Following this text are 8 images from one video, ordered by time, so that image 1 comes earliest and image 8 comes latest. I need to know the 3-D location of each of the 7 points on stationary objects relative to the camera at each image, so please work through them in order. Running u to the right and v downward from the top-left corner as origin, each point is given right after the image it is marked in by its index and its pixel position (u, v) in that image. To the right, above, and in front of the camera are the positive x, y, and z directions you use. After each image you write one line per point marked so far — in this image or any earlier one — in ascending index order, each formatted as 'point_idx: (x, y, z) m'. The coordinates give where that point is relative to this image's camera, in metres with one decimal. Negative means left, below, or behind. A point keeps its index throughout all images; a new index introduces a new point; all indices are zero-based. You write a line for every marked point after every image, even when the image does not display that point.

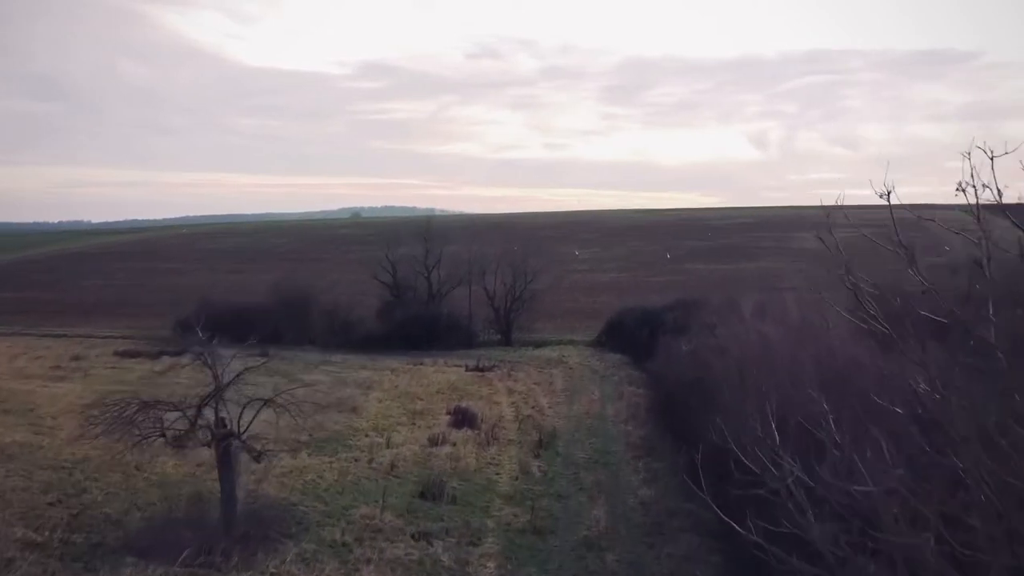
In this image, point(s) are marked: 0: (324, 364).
0: (-4.6, -1.9, +19.9) m
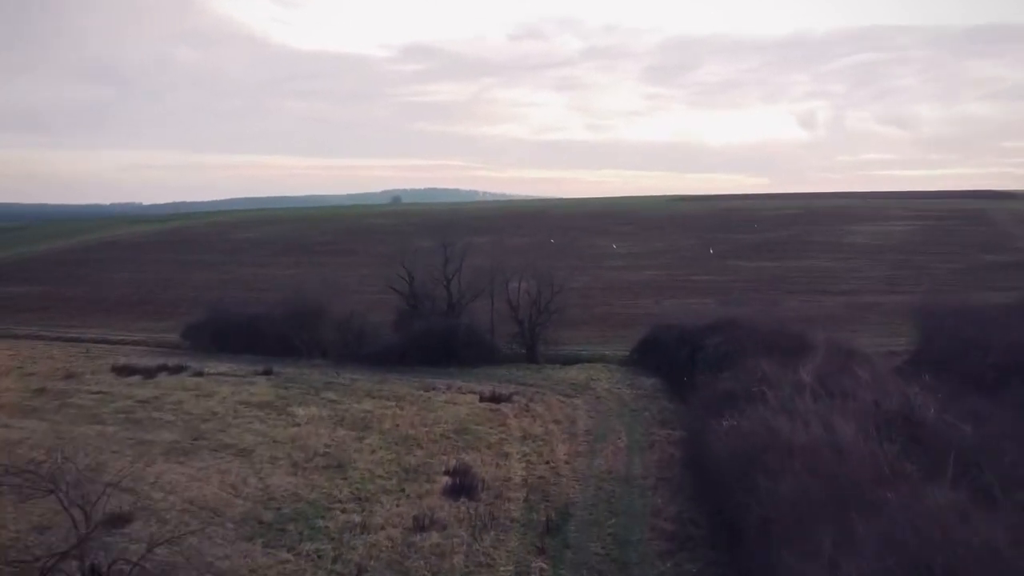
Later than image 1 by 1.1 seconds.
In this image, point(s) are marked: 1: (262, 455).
0: (-4.2, -2.2, +18.2) m
1: (-3.8, -2.5, +12.3) m
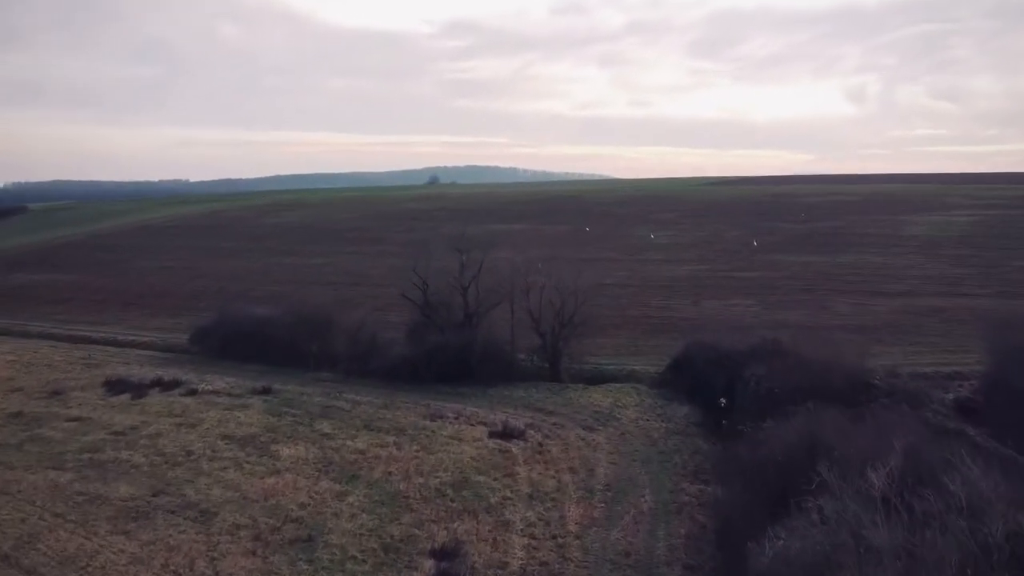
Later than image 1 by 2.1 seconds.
0: (-3.9, -2.6, +16.6) m
1: (-3.8, -3.0, +10.7) m
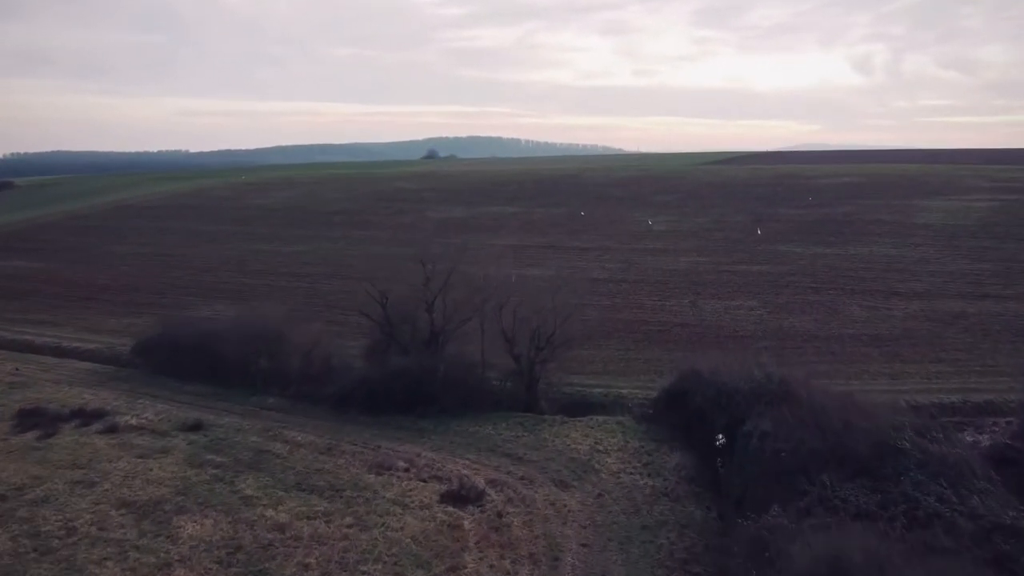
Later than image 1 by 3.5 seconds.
0: (-4.5, -3.1, +14.1) m
1: (-4.5, -3.8, +8.3) m
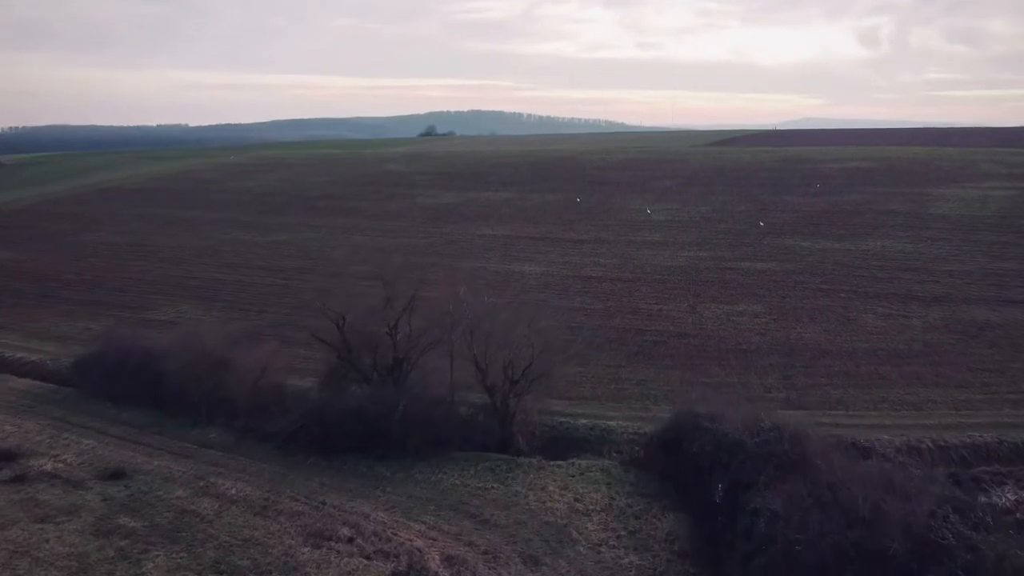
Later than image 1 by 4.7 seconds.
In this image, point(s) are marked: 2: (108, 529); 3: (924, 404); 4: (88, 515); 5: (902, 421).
0: (-5.1, -3.6, +12.0) m
1: (-5.1, -4.5, +6.2) m
2: (-6.1, -3.6, +12.2) m
3: (+9.0, -2.5, +17.7) m
4: (-6.6, -3.6, +12.7) m
5: (+8.1, -2.8, +16.8) m
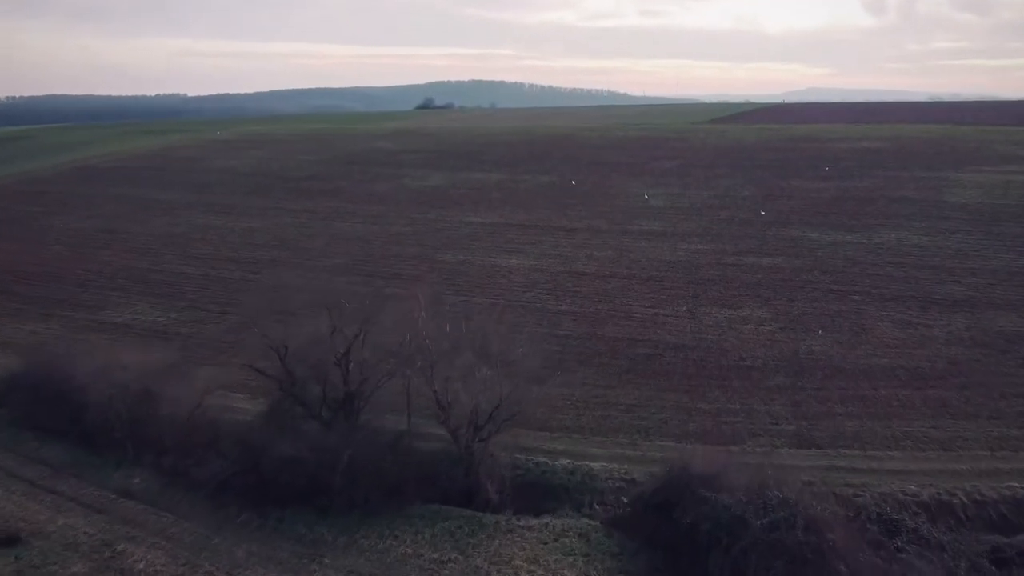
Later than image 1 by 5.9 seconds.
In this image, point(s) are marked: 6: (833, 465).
0: (-5.7, -4.2, +9.9) m
1: (-5.7, -5.3, +4.1) m
2: (-6.6, -4.2, +10.1) m
3: (+8.4, -2.9, +15.5) m
4: (-7.2, -4.1, +10.6) m
5: (+7.5, -3.2, +14.6) m
6: (+5.8, -3.2, +14.7) m
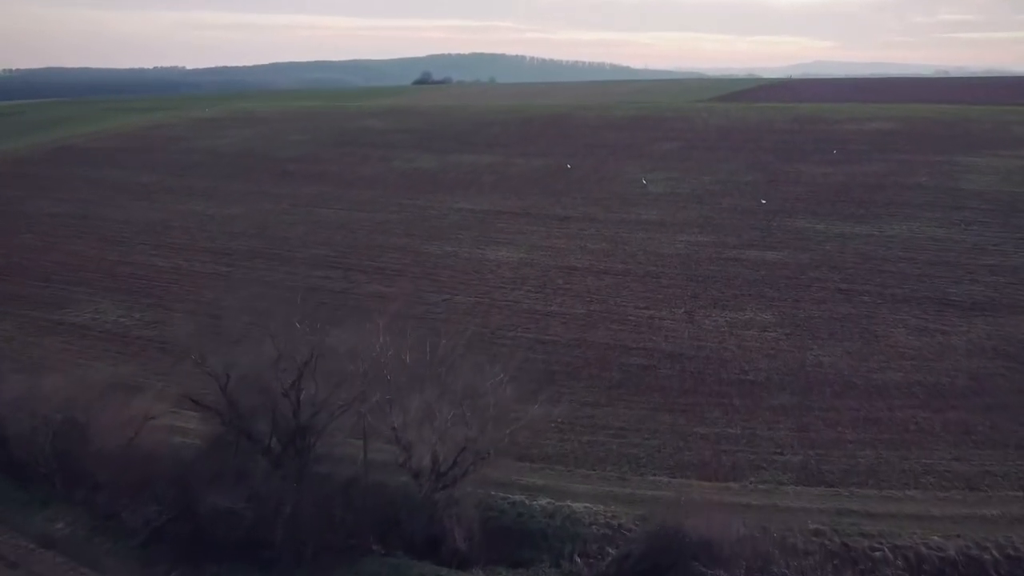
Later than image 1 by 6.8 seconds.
0: (-6.1, -4.7, +8.3) m
1: (-6.1, -5.9, +2.5) m
2: (-7.1, -4.6, +8.5) m
3: (+8.0, -3.2, +13.8) m
4: (-7.6, -4.5, +9.0) m
5: (+7.1, -3.5, +12.9) m
6: (+5.4, -3.5, +13.0) m
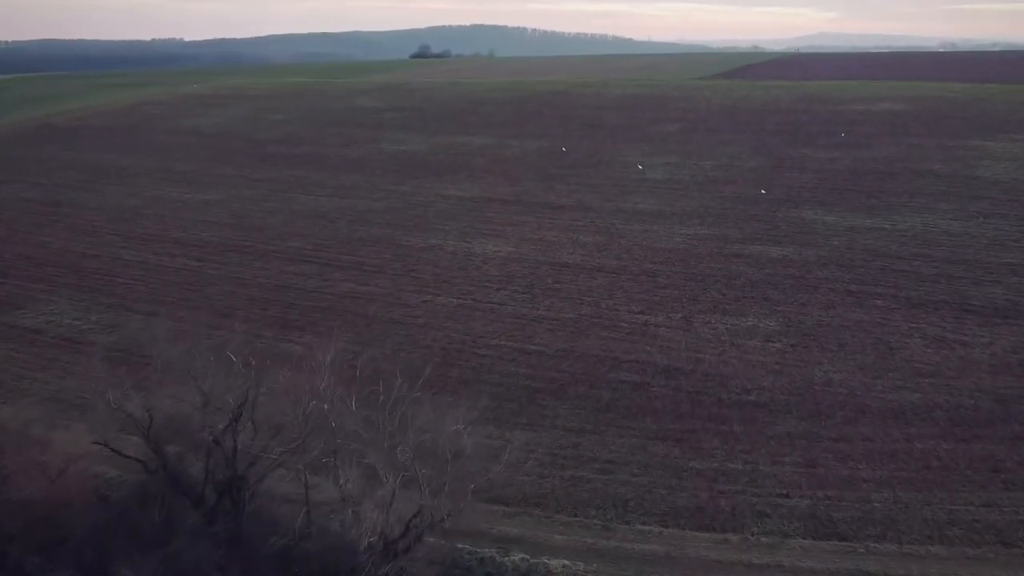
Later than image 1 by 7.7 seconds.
0: (-6.6, -5.2, +6.7) m
1: (-6.6, -6.7, +1.0) m
2: (-7.6, -5.2, +7.0) m
3: (+7.5, -3.6, +12.2) m
4: (-8.1, -5.1, +7.4) m
5: (+6.6, -3.9, +11.3) m
6: (+4.9, -3.9, +11.4) m
